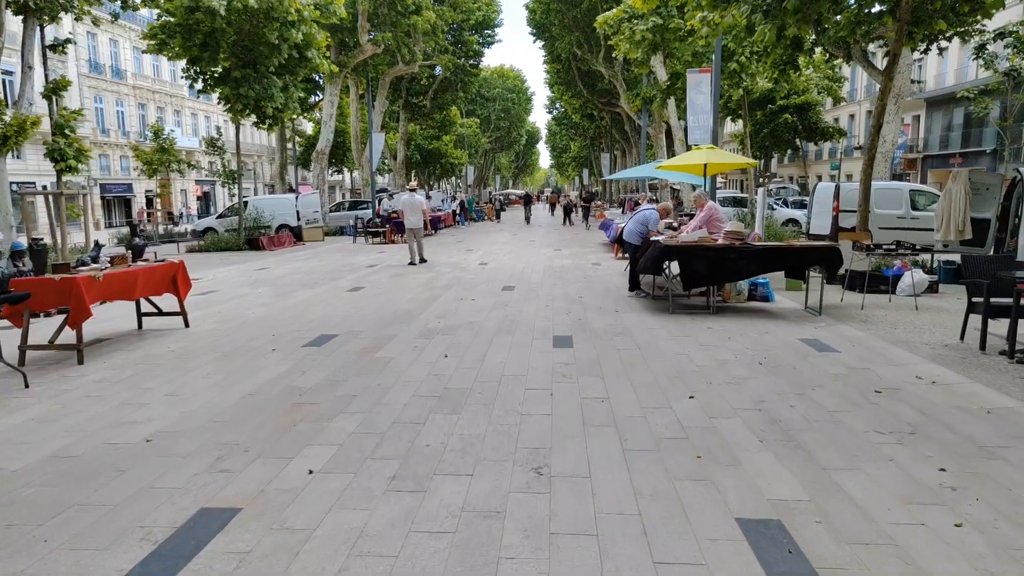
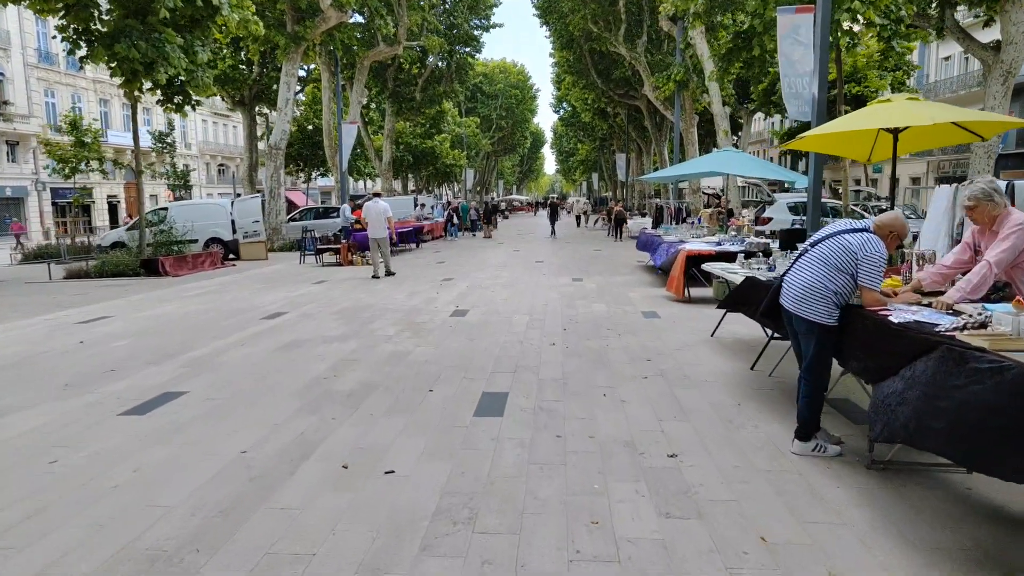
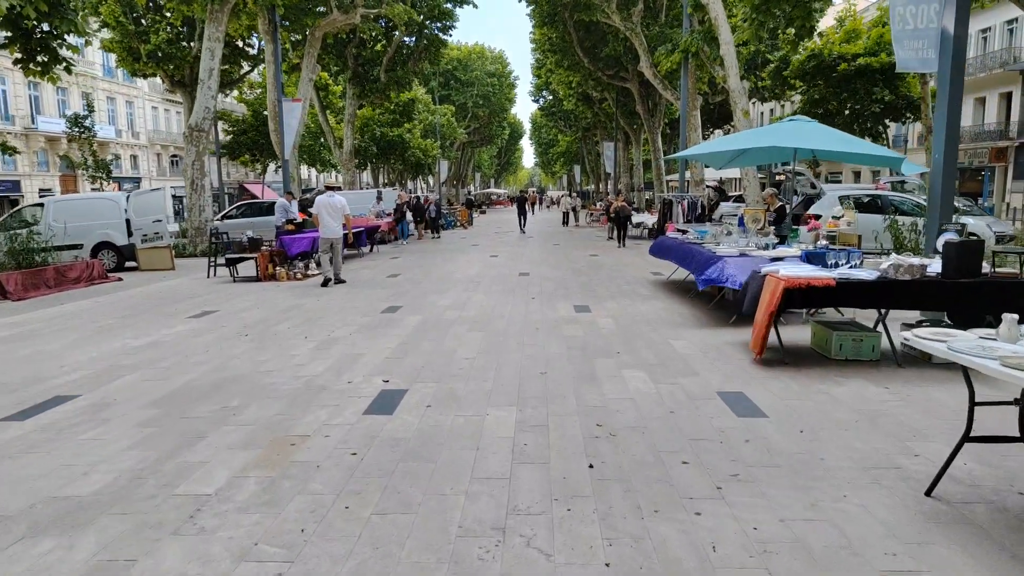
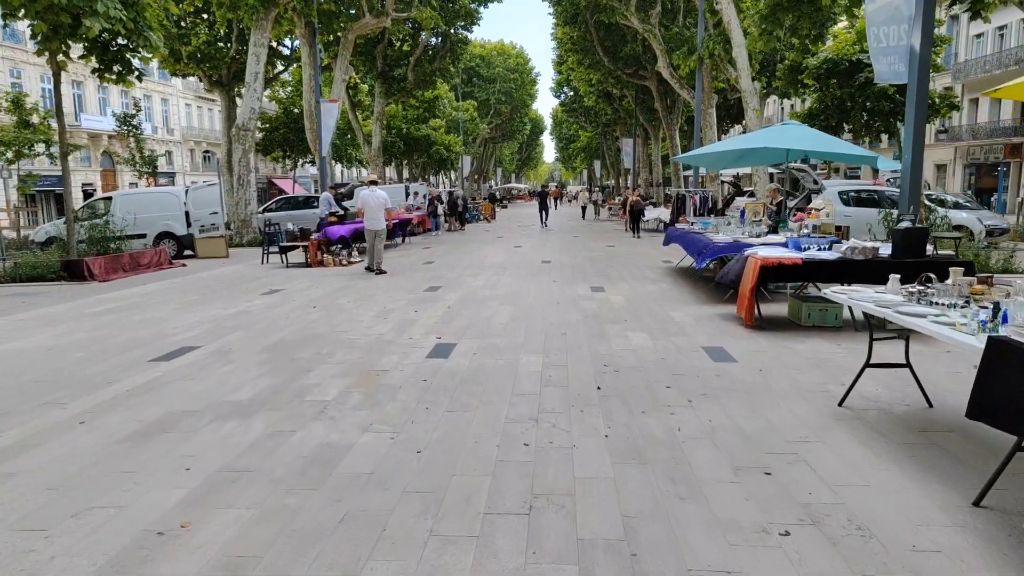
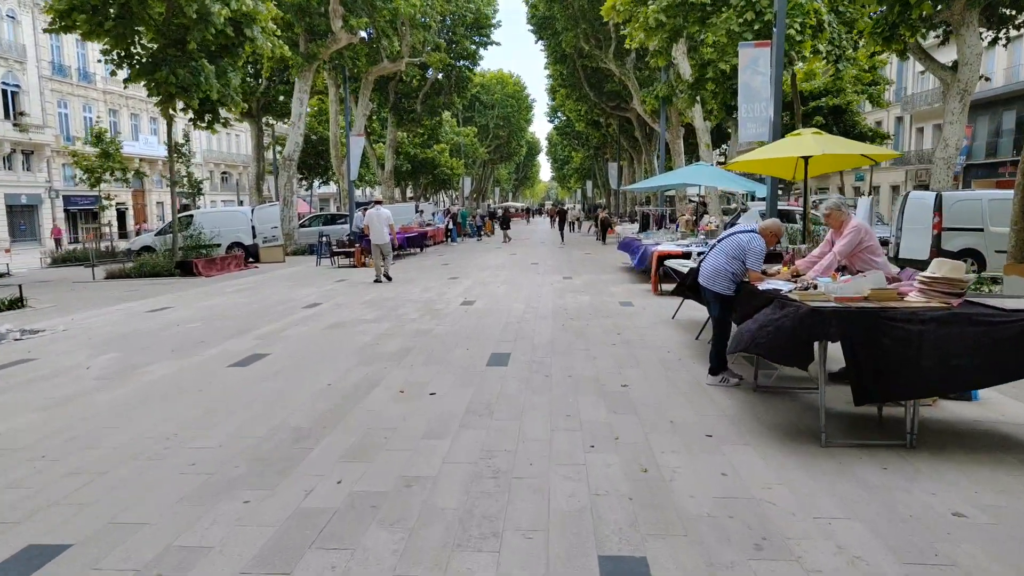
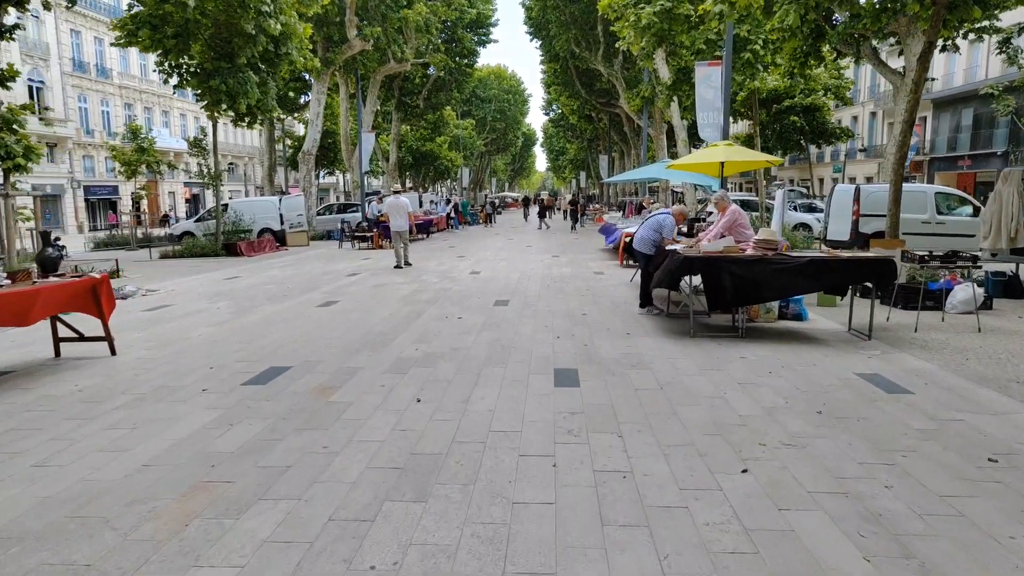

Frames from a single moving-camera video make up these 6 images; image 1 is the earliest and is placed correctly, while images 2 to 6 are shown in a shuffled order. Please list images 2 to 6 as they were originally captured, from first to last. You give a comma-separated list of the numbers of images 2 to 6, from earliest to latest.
6, 5, 2, 4, 3
